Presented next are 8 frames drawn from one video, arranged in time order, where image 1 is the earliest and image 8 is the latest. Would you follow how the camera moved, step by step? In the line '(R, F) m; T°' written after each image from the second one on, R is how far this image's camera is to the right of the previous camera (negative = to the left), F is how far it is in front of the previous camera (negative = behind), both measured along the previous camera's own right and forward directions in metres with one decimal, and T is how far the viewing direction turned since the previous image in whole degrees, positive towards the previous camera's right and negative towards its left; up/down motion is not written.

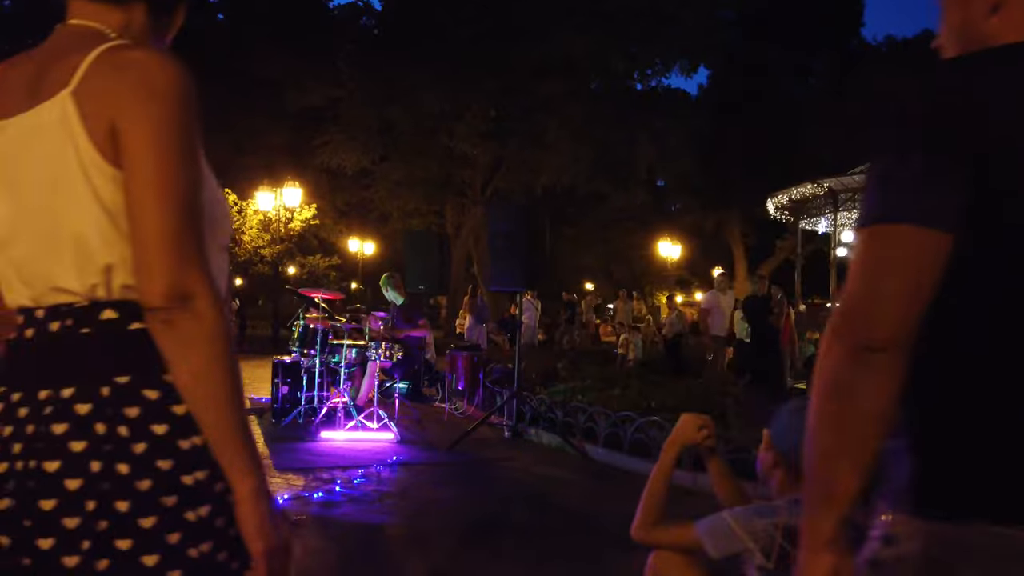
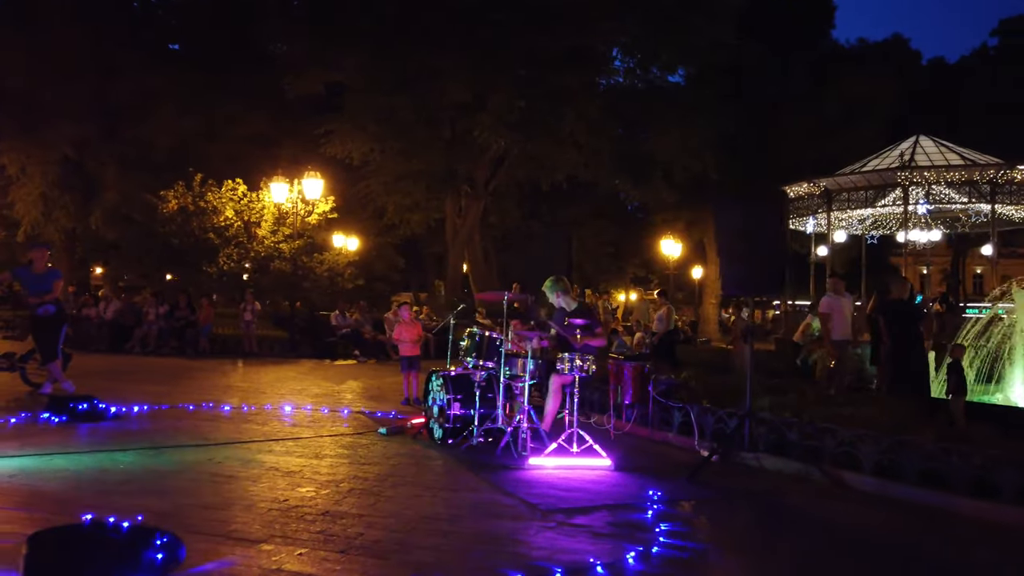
(-3.0, +1.2) m; +4°
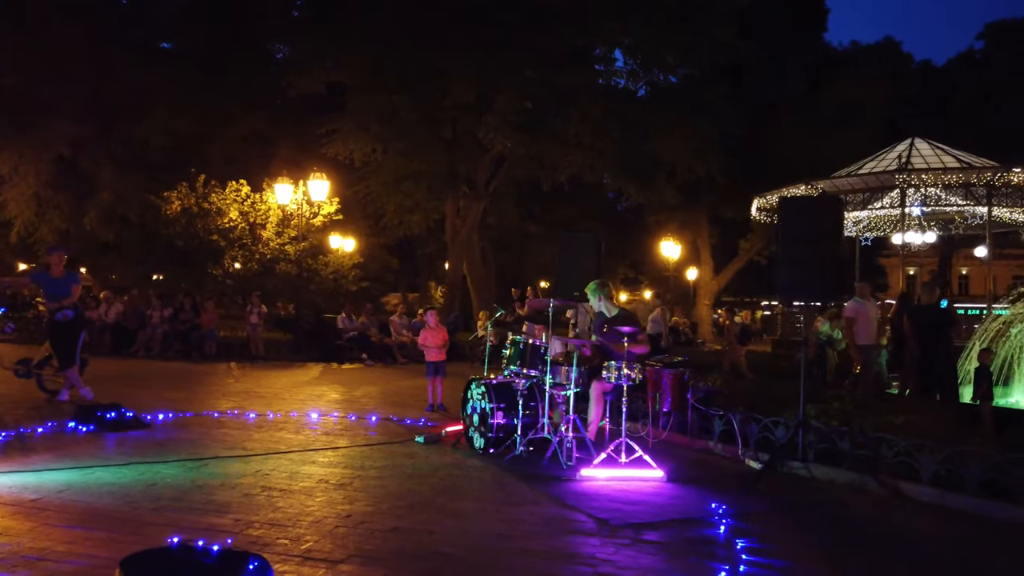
(-0.6, +0.1) m; +1°
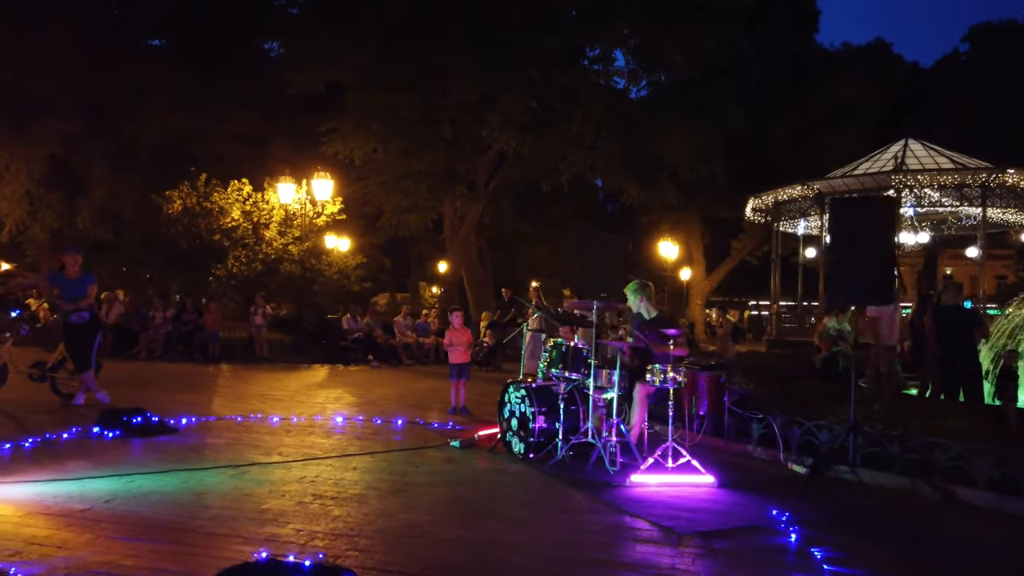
(-0.6, +0.2) m; +1°
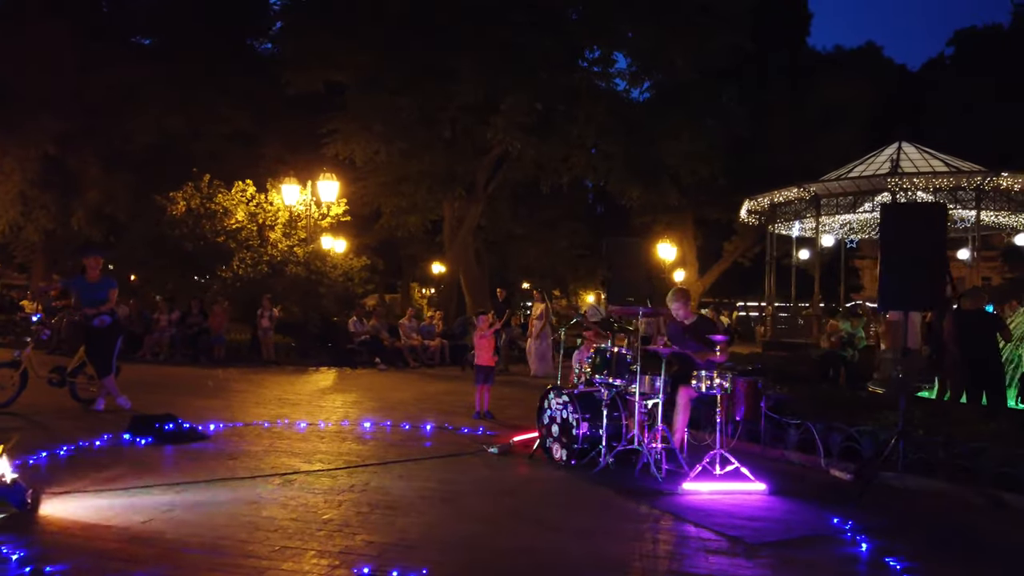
(-0.6, +0.1) m; +1°
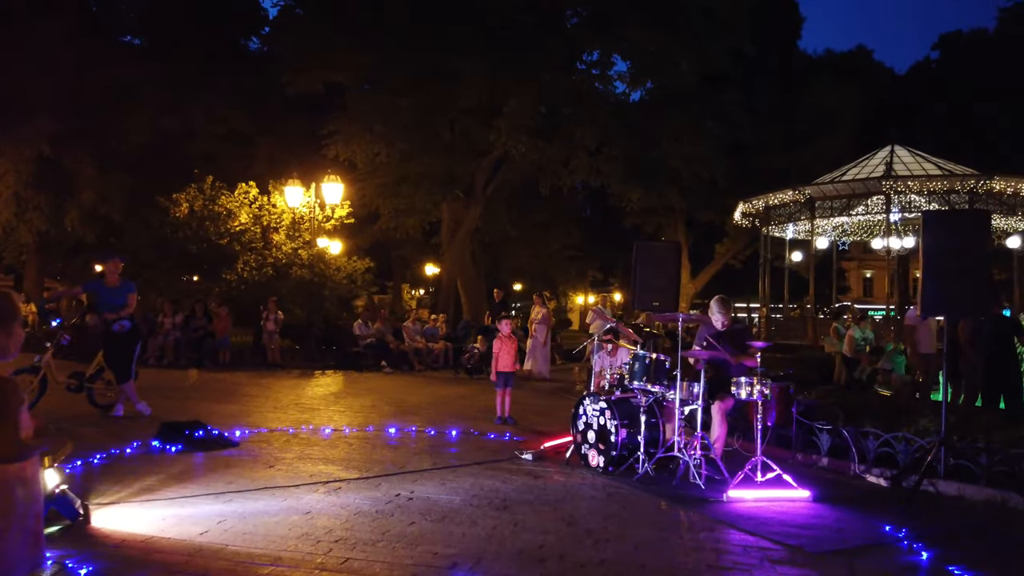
(-0.6, 0.0) m; +1°
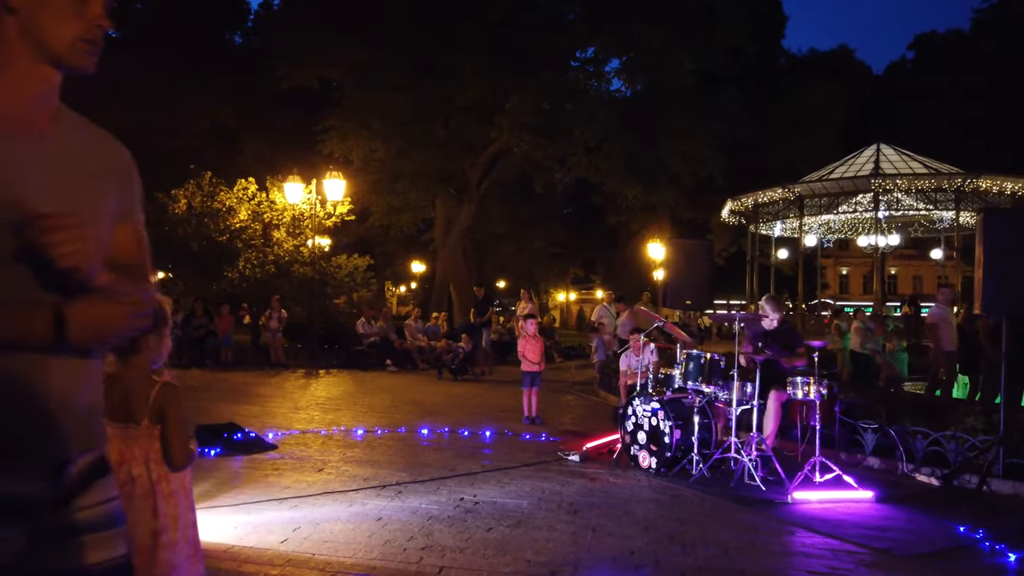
(-0.8, +0.2) m; +2°
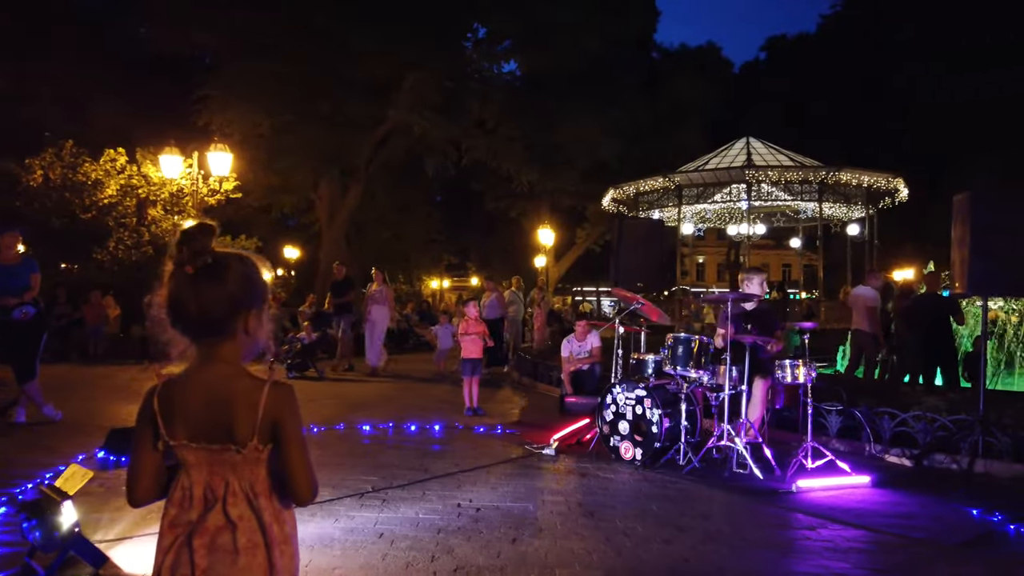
(-1.1, +0.9) m; +10°
